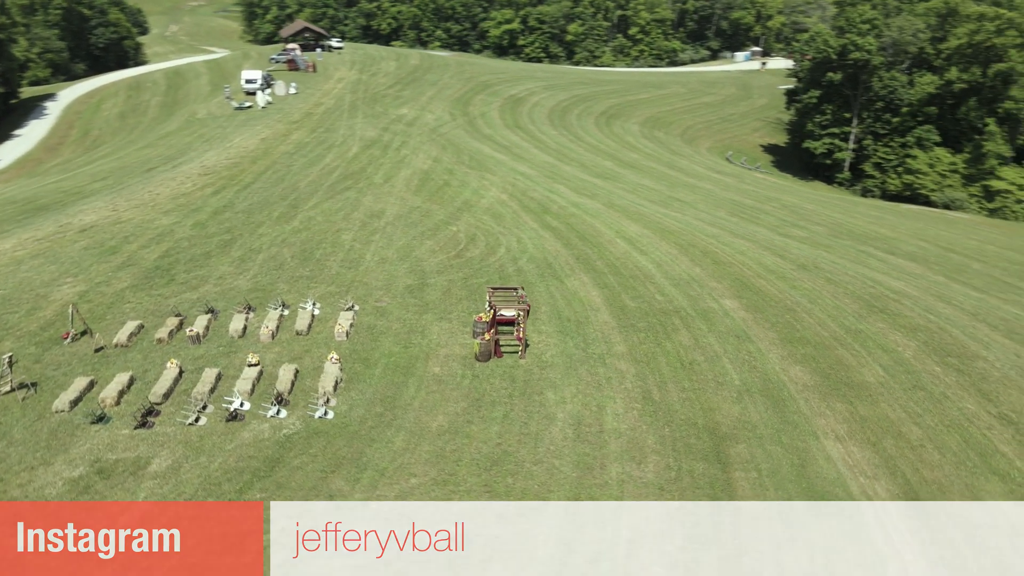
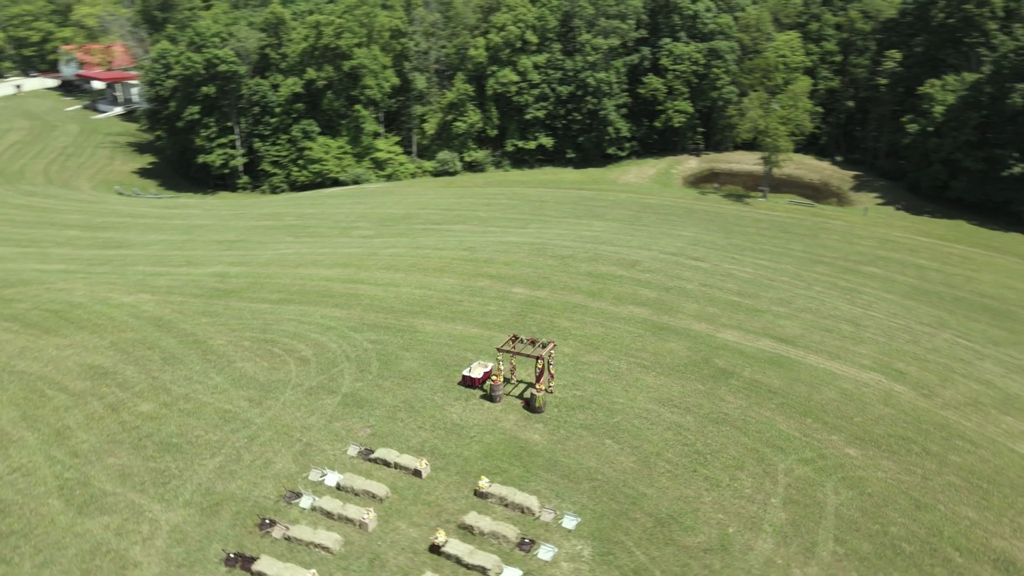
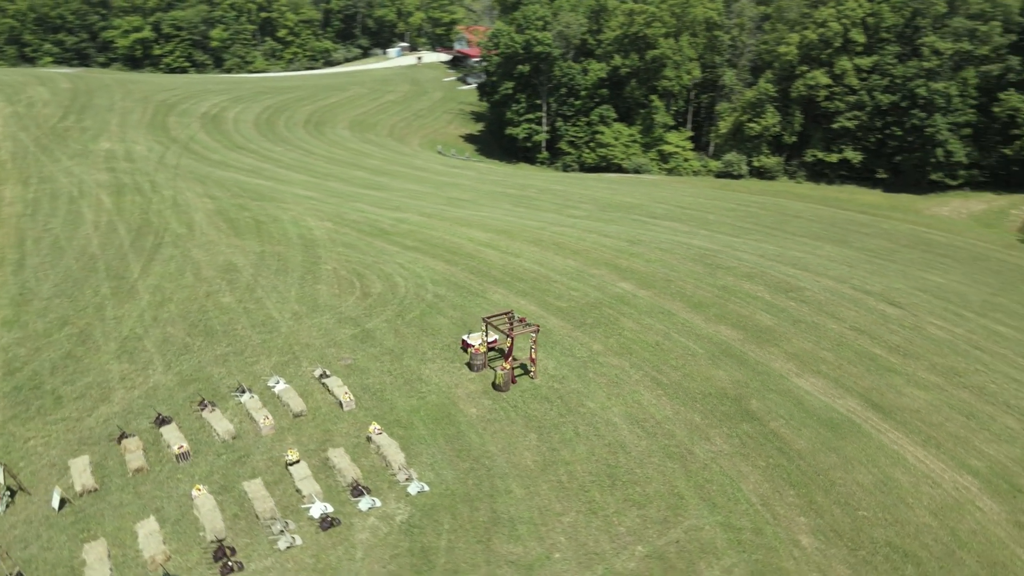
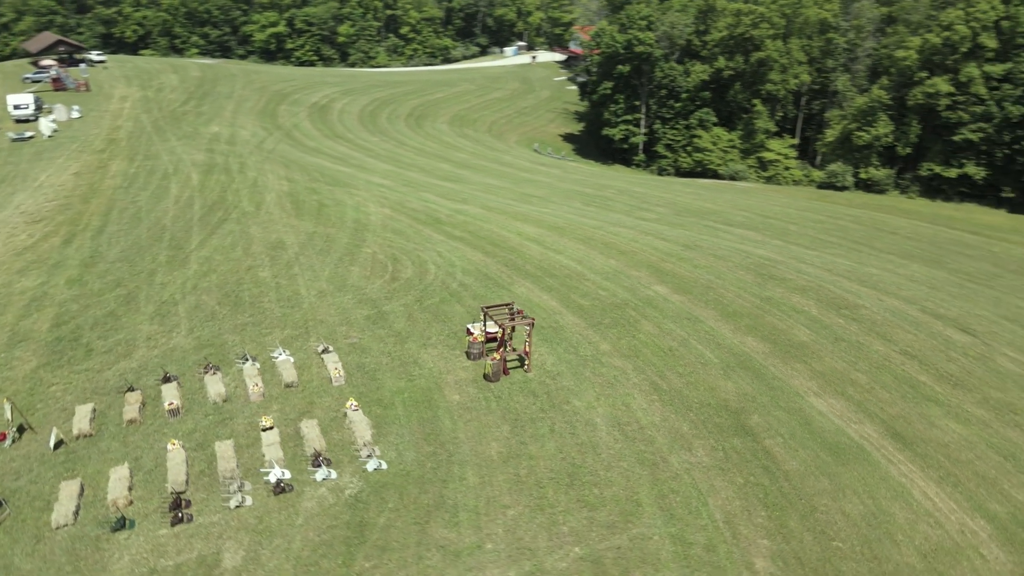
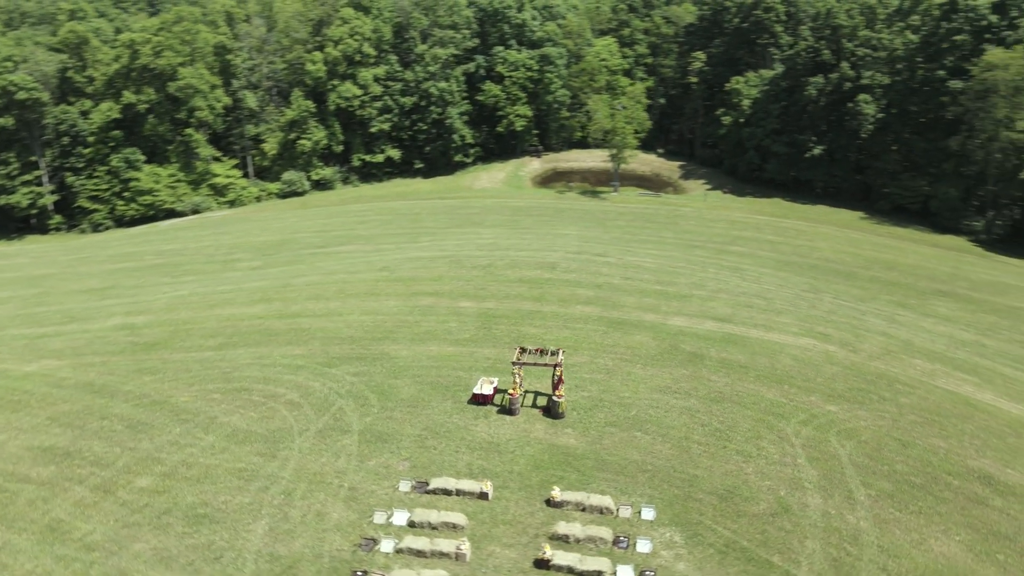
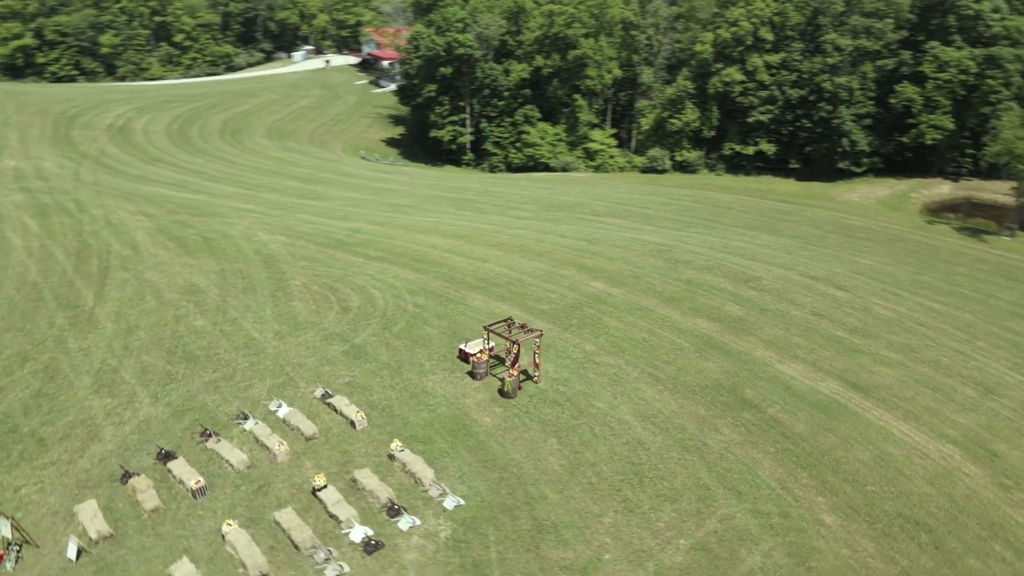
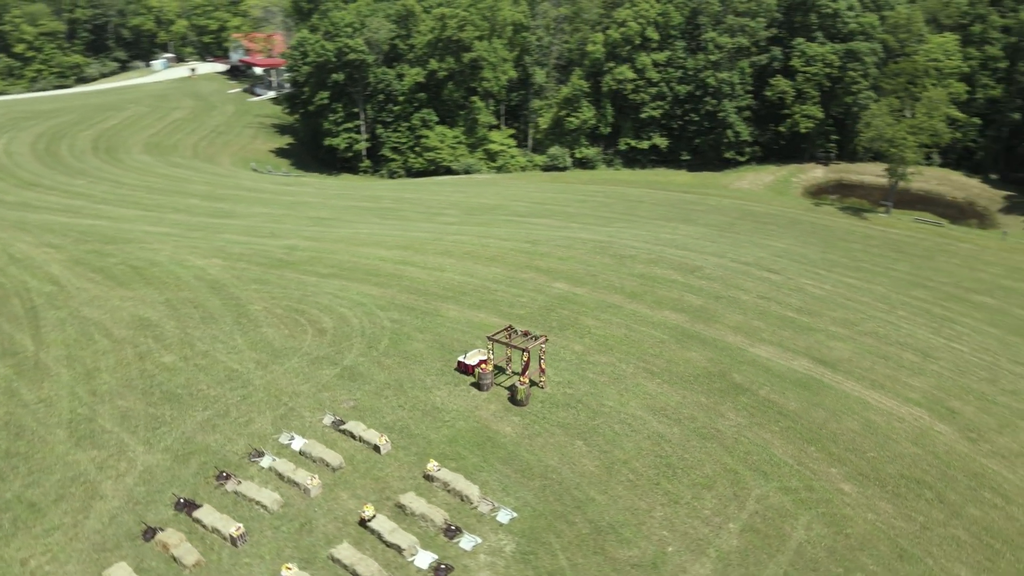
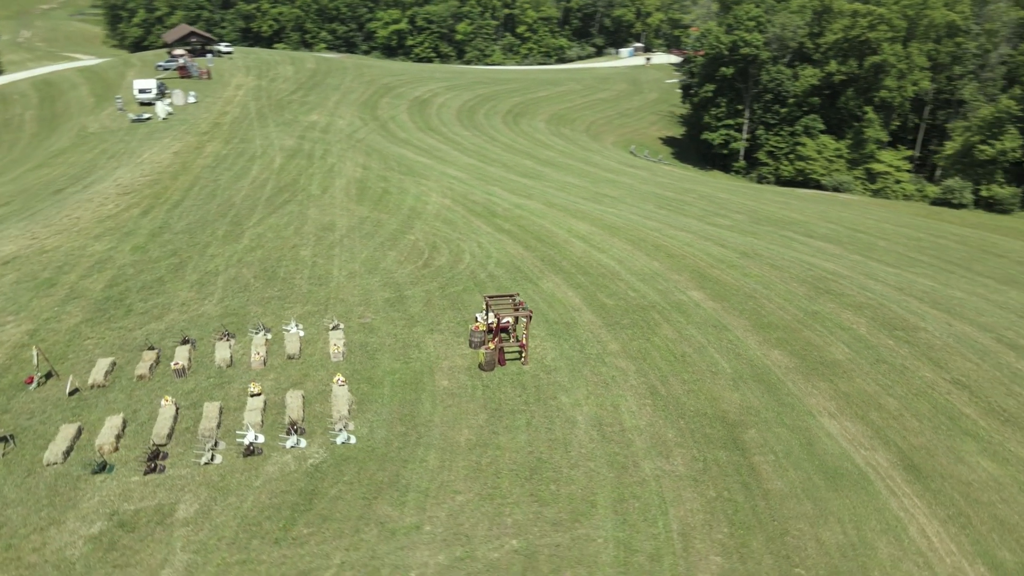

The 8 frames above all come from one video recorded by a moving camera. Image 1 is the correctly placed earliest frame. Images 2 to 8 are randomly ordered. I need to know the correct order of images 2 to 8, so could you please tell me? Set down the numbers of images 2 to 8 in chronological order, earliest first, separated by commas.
8, 4, 3, 6, 7, 2, 5
